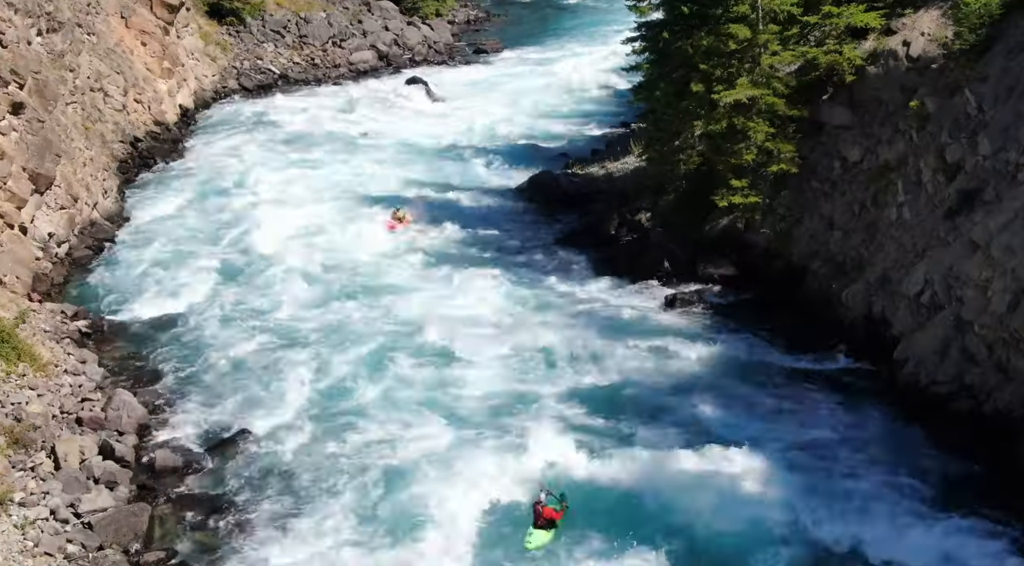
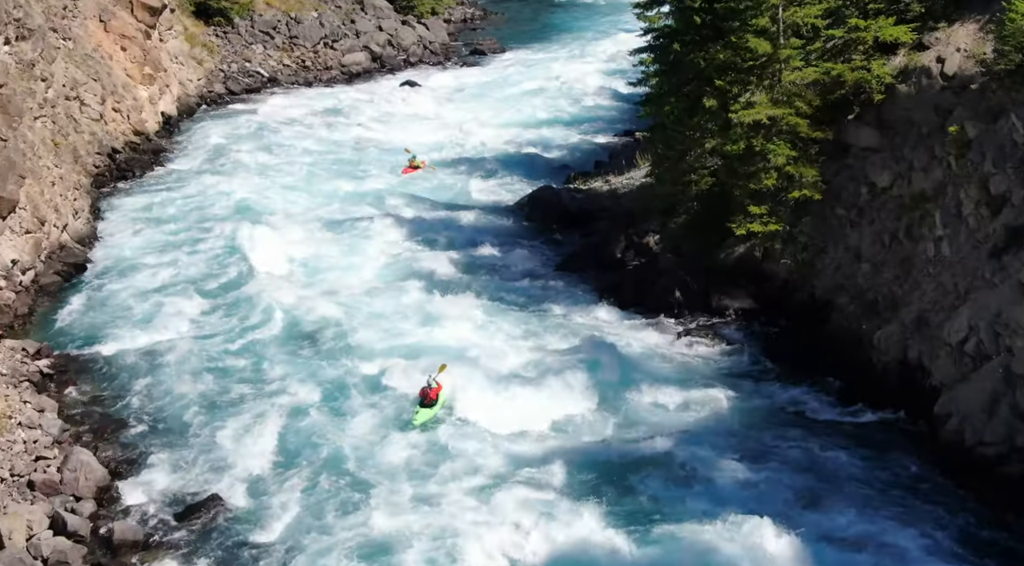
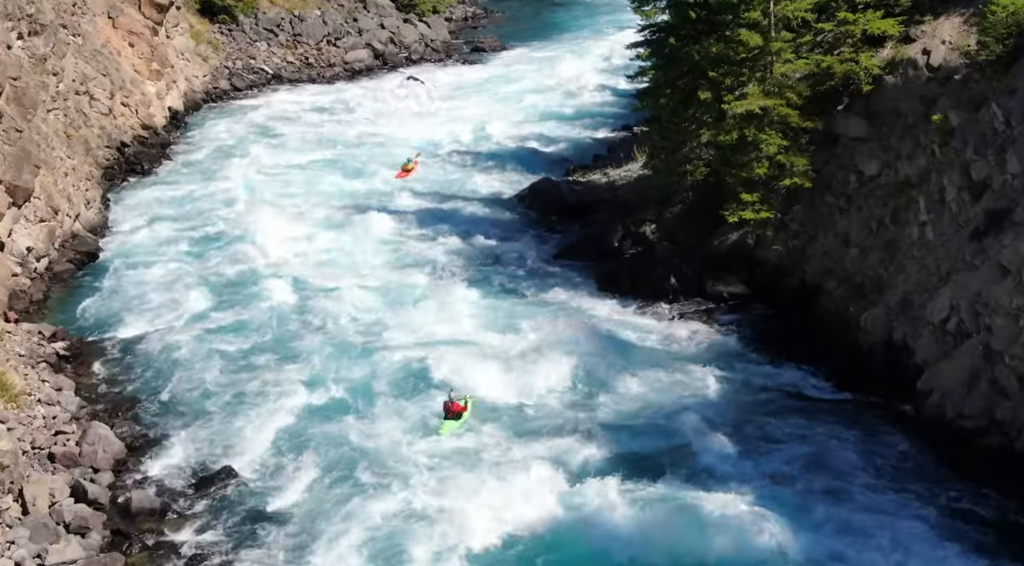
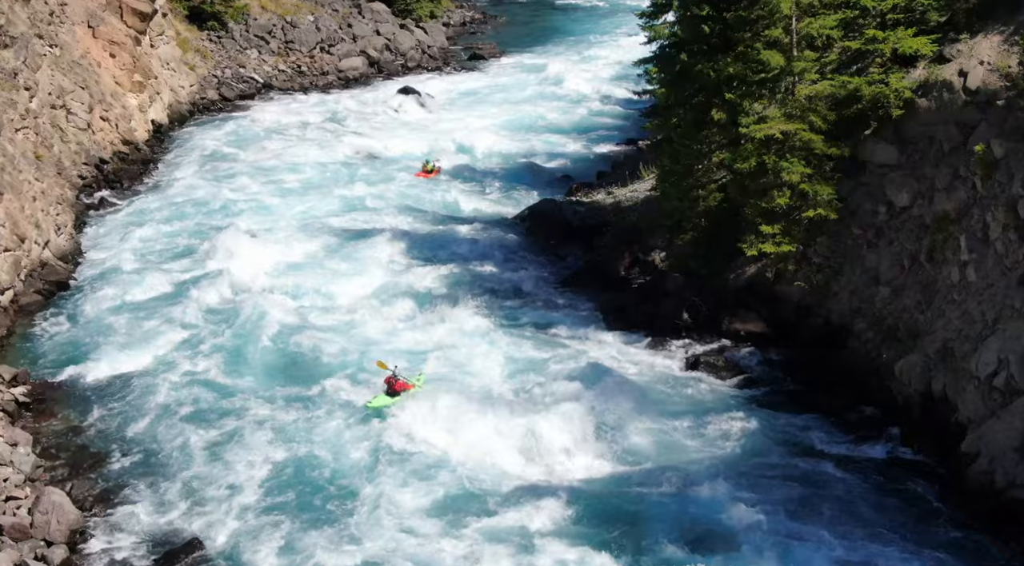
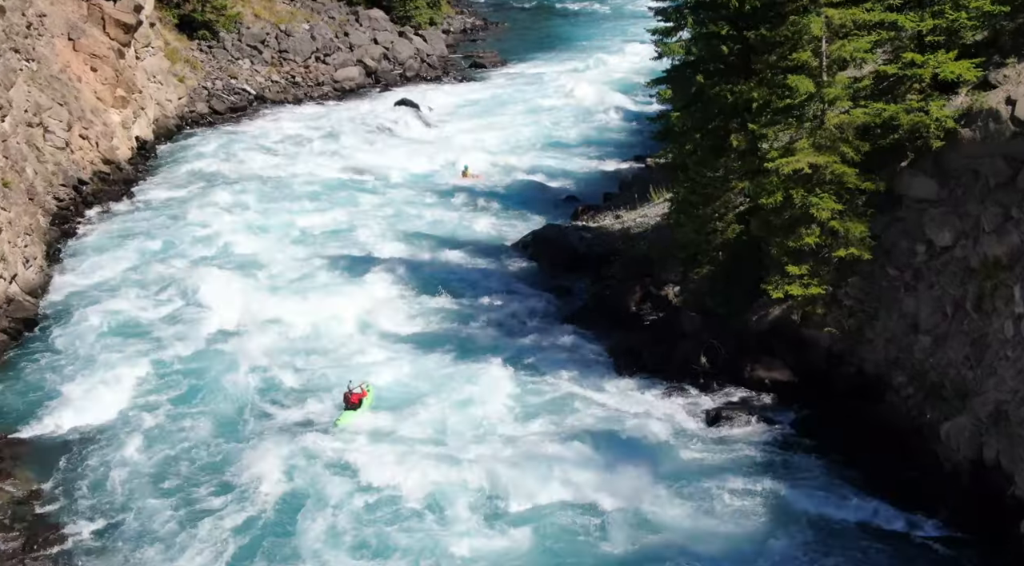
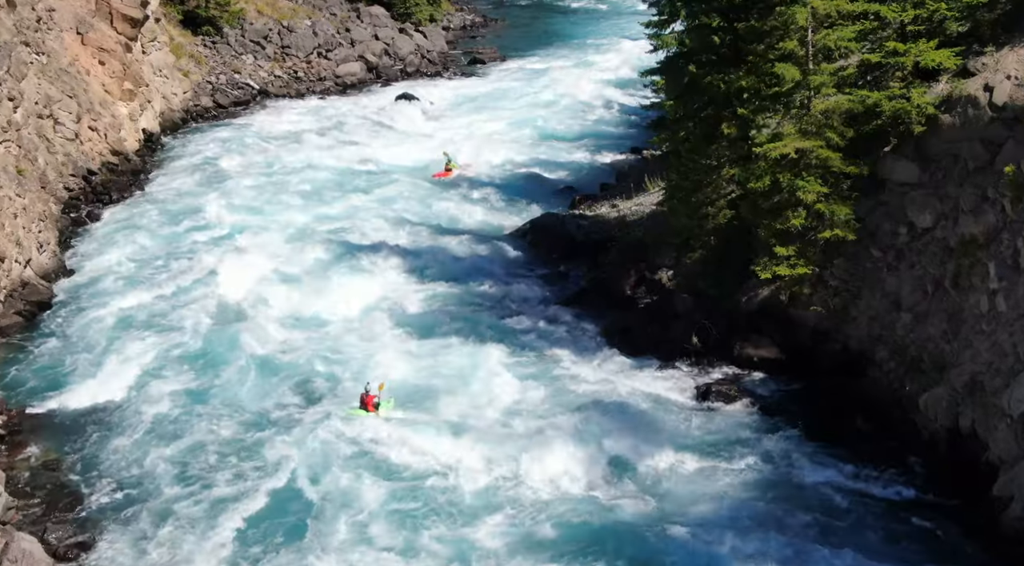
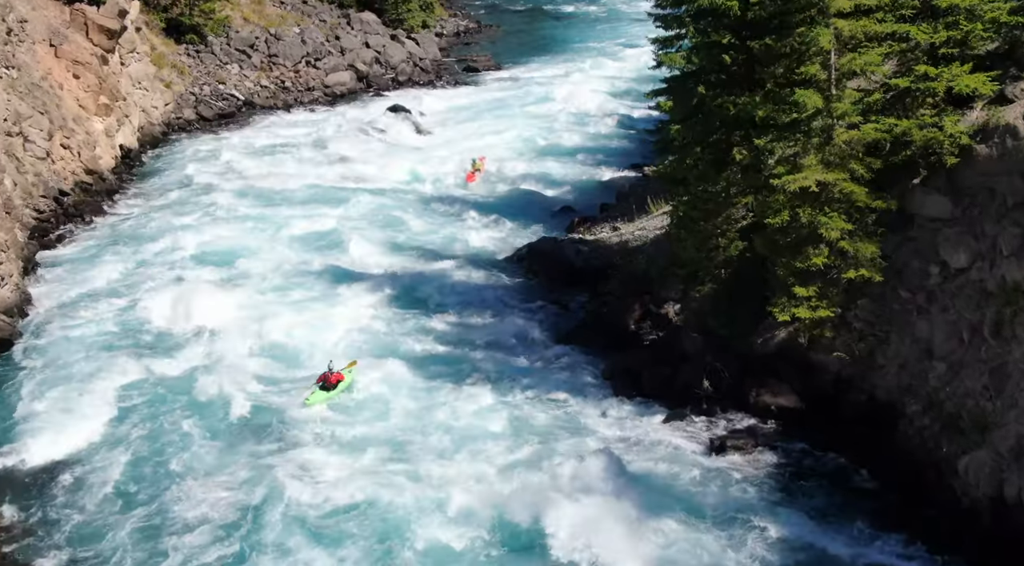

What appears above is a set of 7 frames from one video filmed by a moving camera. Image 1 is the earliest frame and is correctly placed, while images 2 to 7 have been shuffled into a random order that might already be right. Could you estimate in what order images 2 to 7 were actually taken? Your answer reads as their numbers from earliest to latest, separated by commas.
3, 2, 4, 6, 5, 7
